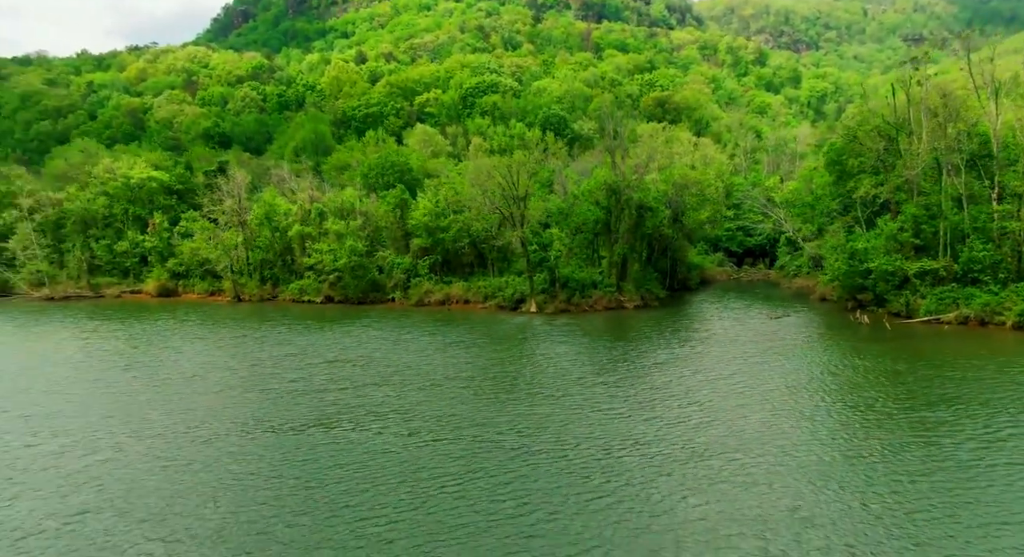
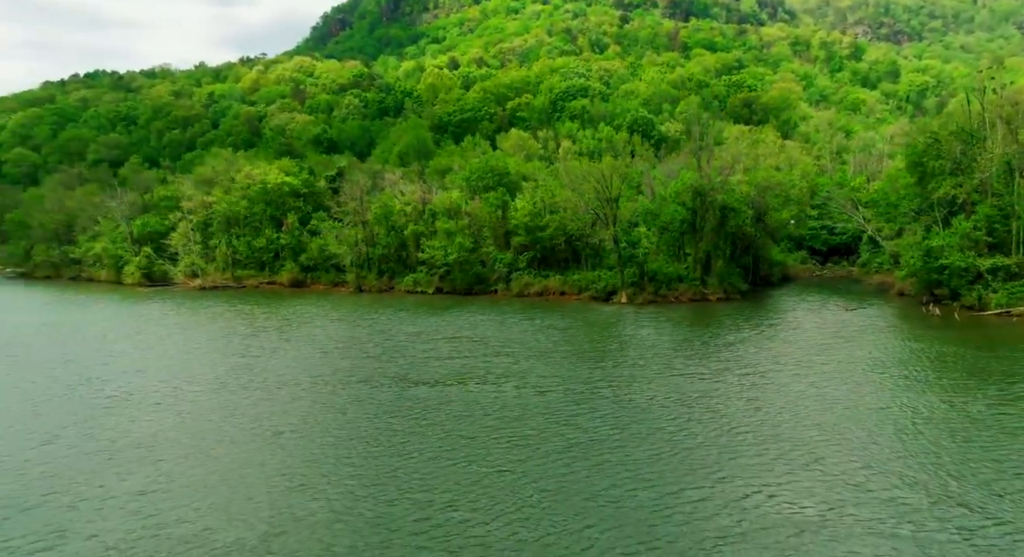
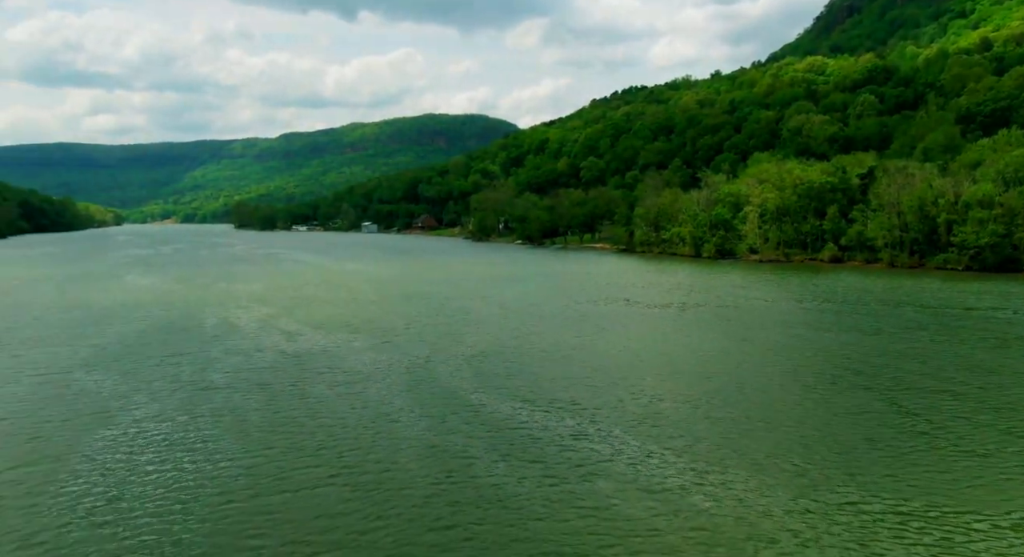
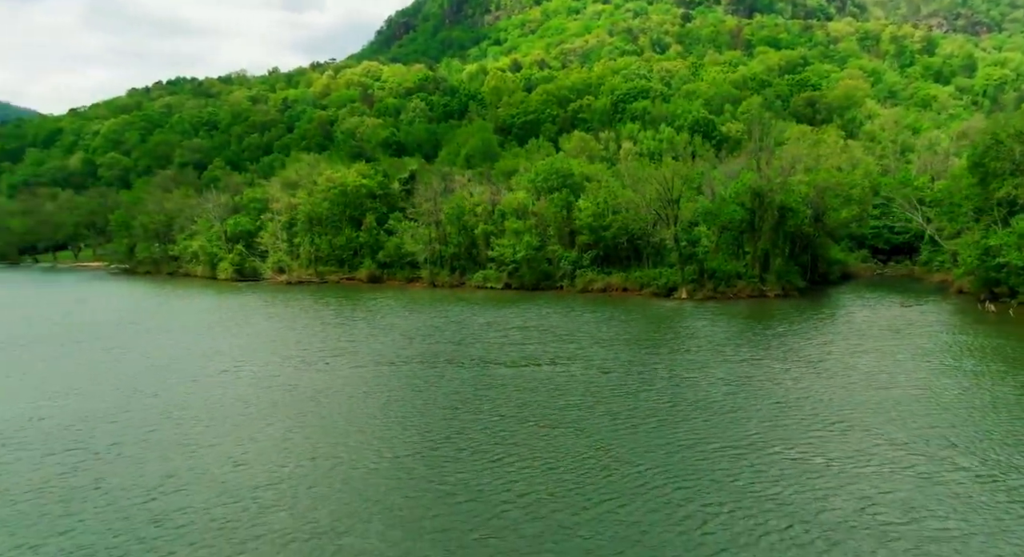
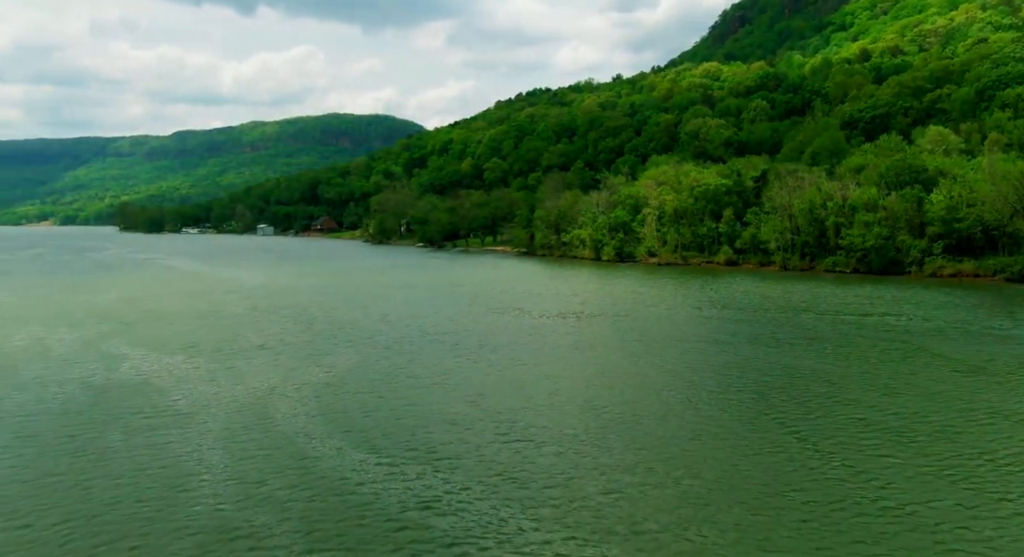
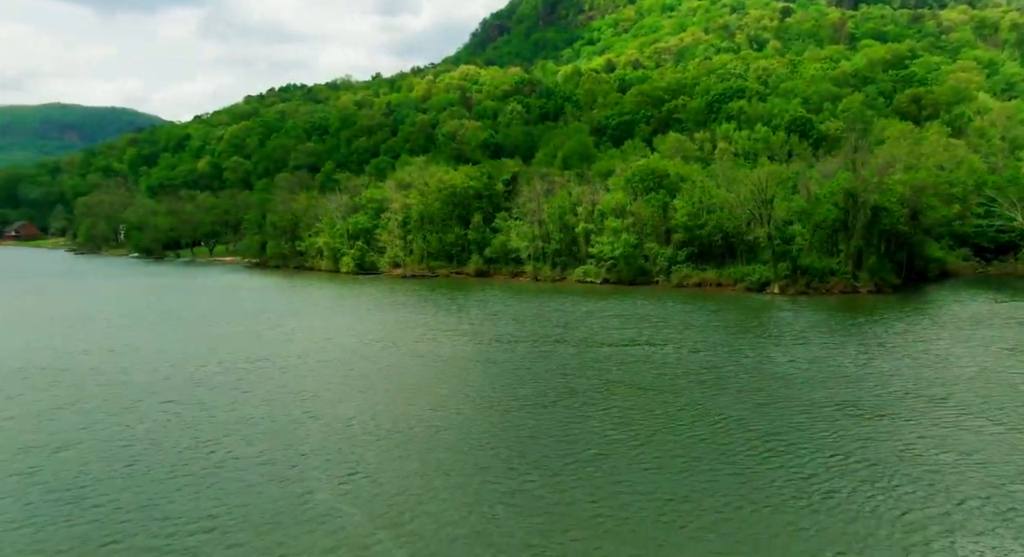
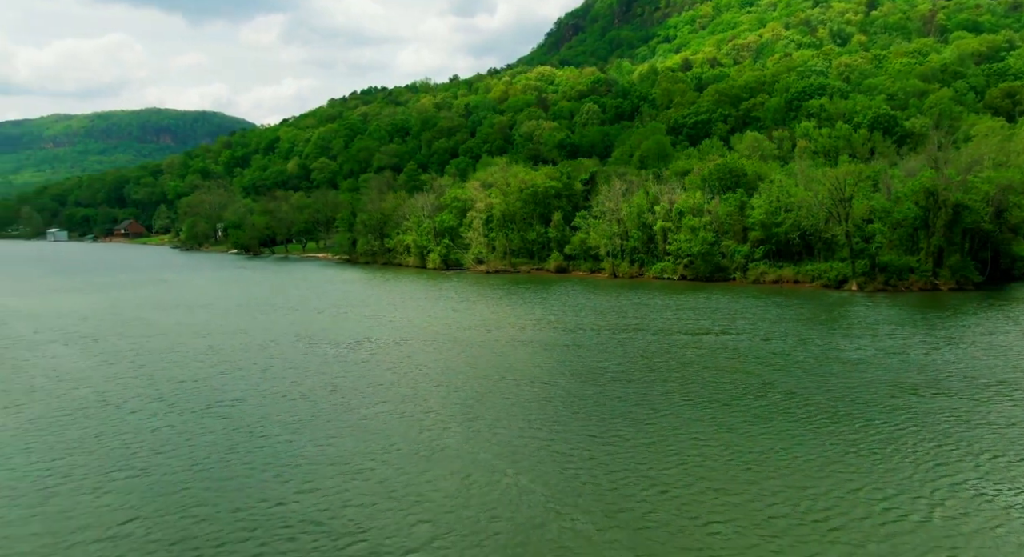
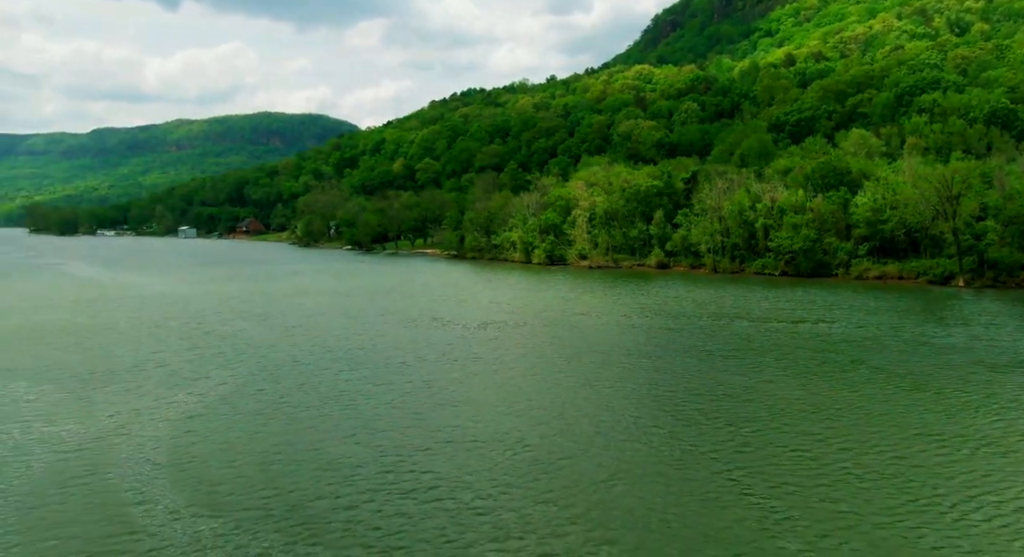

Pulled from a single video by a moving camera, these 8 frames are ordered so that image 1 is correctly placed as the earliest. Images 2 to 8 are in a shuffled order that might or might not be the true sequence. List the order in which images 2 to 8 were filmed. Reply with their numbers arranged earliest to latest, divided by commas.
2, 4, 6, 7, 8, 5, 3
